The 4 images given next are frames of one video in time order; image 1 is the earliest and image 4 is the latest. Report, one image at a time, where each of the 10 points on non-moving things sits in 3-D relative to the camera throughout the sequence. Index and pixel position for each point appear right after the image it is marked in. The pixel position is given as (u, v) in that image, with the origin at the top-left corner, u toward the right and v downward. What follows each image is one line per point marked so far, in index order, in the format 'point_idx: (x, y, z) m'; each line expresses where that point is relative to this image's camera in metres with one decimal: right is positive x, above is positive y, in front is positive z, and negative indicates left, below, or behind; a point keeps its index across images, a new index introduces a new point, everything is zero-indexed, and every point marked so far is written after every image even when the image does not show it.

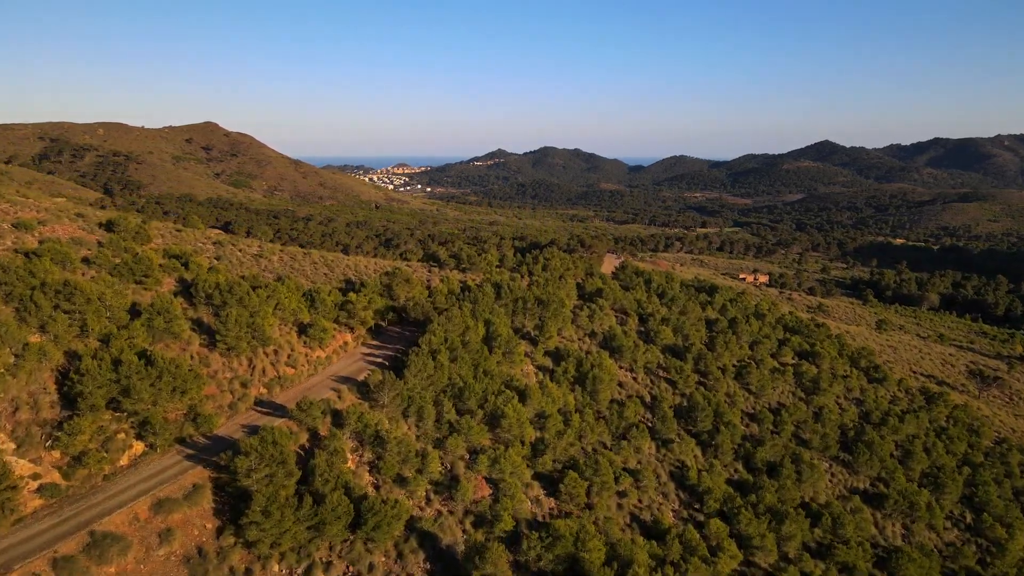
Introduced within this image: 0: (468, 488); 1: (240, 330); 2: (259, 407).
0: (-1.0, -4.4, +16.9) m
1: (-6.5, -1.0, +18.3) m
2: (-5.7, -2.7, +17.4) m
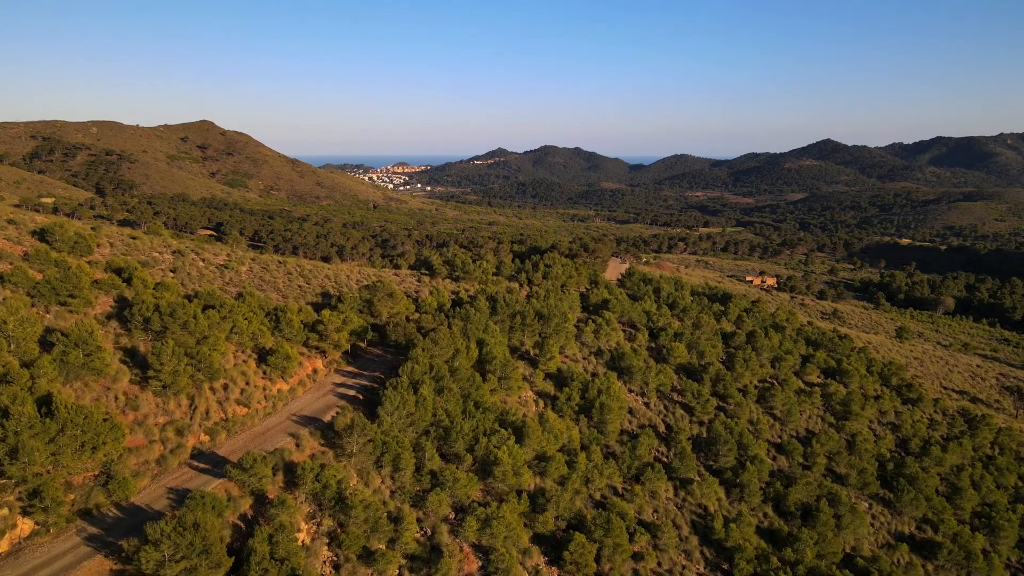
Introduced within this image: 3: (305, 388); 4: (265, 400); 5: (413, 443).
0: (-1.1, -4.9, +13.7) m
1: (-6.6, -1.5, +15.2) m
2: (-5.8, -3.2, +14.2) m
3: (-5.0, -2.4, +18.7) m
4: (-5.5, -2.5, +17.0) m
5: (-2.1, -3.4, +16.6) m
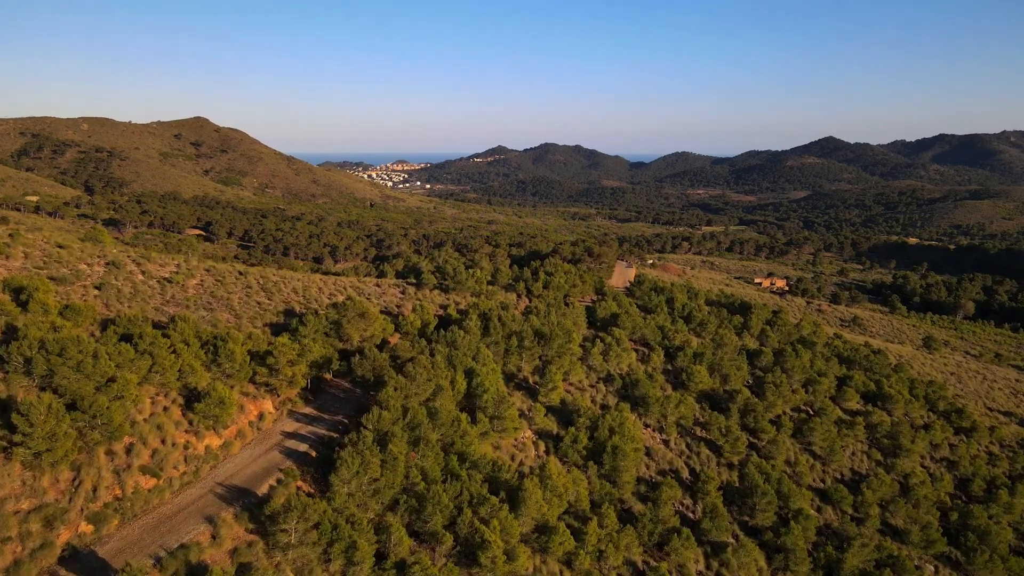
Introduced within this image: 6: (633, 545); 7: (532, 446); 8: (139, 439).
0: (-1.2, -5.4, +9.9) m
1: (-6.7, -2.0, +11.3) m
2: (-6.0, -3.7, +10.4) m
3: (-5.2, -3.0, +14.9) m
4: (-5.6, -3.0, +13.2) m
5: (-2.3, -3.9, +12.8) m
6: (+2.5, -5.2, +15.8) m
7: (+0.5, -3.9, +19.3) m
8: (-6.2, -2.5, +12.9) m
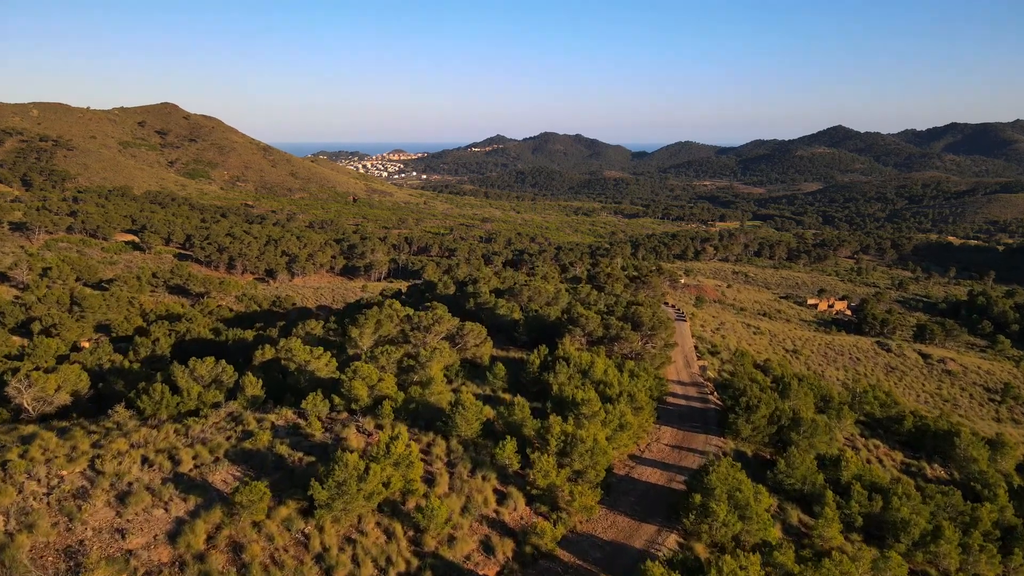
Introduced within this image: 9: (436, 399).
0: (-1.7, -8.8, -8.4) m
1: (-7.2, -5.4, -7.0) m
2: (-6.4, -7.1, -8.0) m
3: (-5.6, -6.3, -3.5) m
4: (-6.1, -6.4, -5.2) m
5: (-2.7, -7.2, -5.6) m
6: (+2.0, -8.6, -2.5) m
7: (+0.1, -7.2, +1.0) m
8: (-6.7, -5.9, -5.5) m
9: (-1.6, -2.2, +17.2) m
